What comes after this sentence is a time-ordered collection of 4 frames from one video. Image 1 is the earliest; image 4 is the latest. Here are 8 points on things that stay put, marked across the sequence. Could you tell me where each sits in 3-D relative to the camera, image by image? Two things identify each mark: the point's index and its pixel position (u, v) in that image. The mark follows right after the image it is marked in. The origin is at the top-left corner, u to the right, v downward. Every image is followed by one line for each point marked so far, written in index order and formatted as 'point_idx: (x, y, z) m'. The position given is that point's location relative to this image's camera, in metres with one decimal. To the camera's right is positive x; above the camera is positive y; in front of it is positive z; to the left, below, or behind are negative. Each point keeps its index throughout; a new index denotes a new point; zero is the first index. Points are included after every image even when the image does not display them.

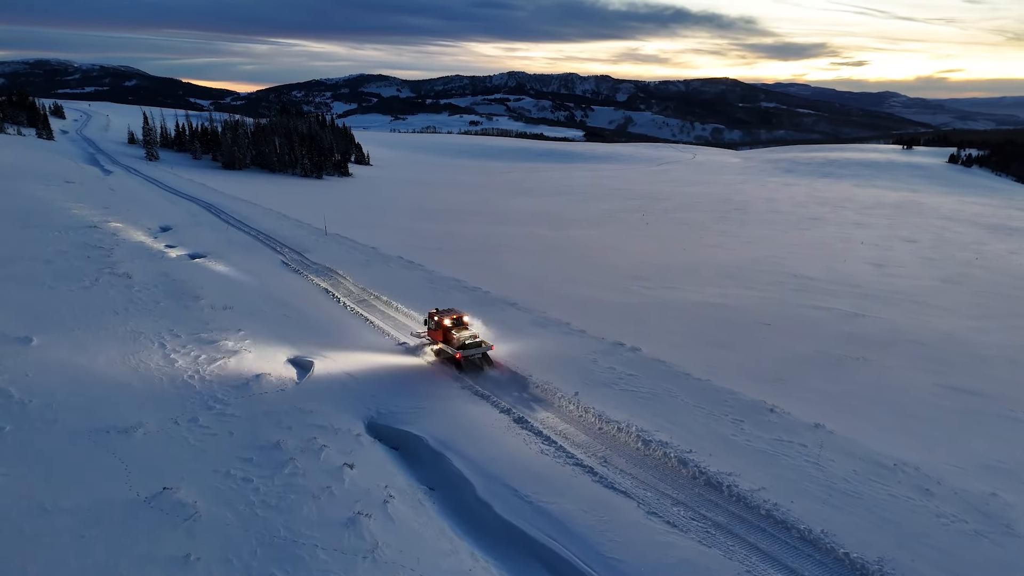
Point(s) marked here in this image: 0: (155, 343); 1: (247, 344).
0: (-5.8, -0.9, +11.6) m
1: (-4.6, -1.0, +12.4) m
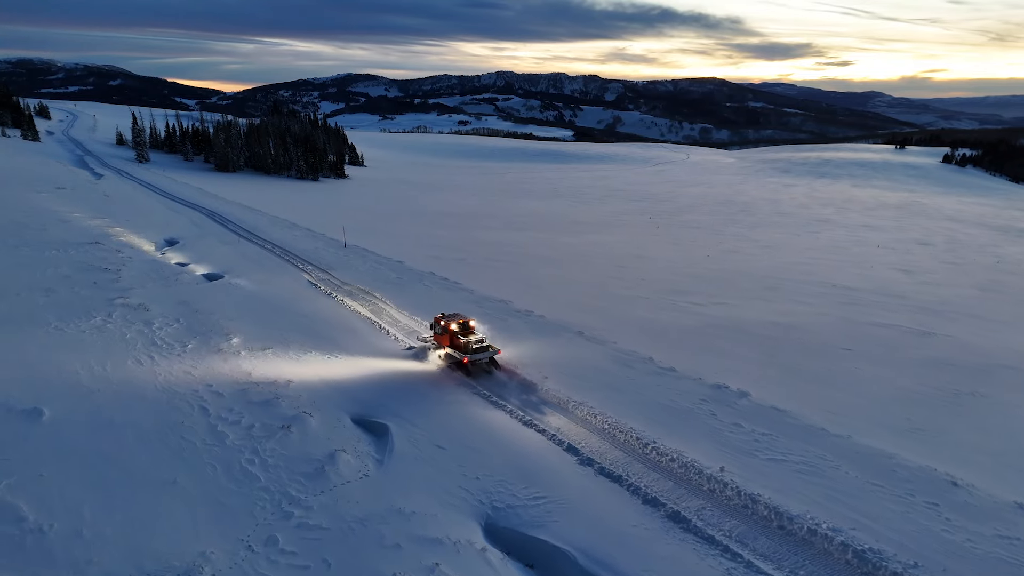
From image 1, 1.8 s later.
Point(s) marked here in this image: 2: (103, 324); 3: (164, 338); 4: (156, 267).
0: (-4.1, -1.5, +9.3) m
1: (-3.0, -1.6, +10.2) m
2: (-7.1, -0.6, +12.4) m
3: (-6.0, -0.9, +12.3) m
4: (-9.8, +0.6, +19.6) m
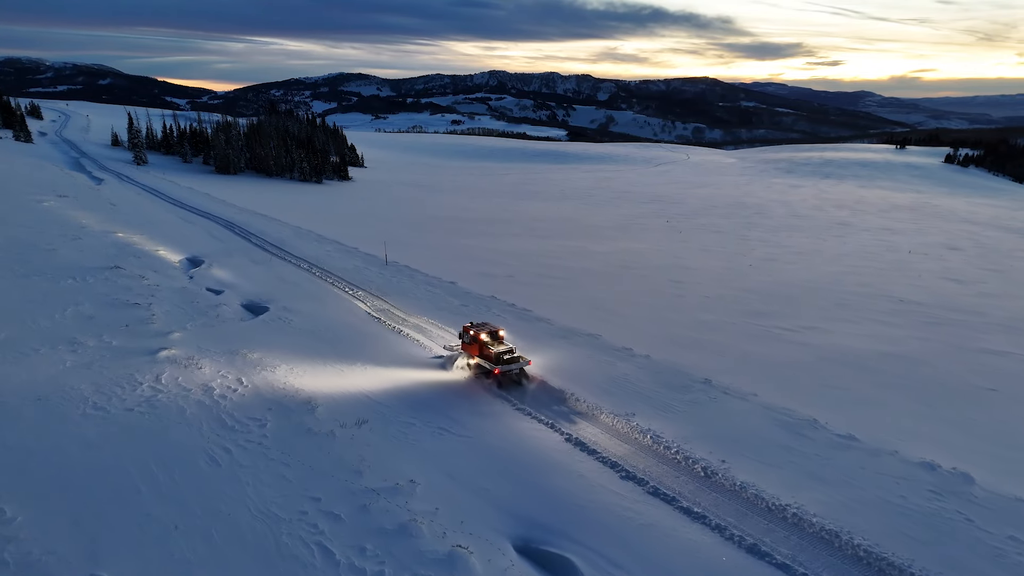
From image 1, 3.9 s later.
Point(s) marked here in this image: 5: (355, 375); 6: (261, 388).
0: (-1.8, -2.3, +6.5) m
1: (-0.7, -2.4, +7.4) m
2: (-4.9, -1.4, +9.6) m
3: (-3.8, -1.7, +9.5) m
4: (-7.6, -0.3, +16.8) m
5: (-2.9, -1.6, +13.3) m
6: (-3.9, -1.5, +10.9) m
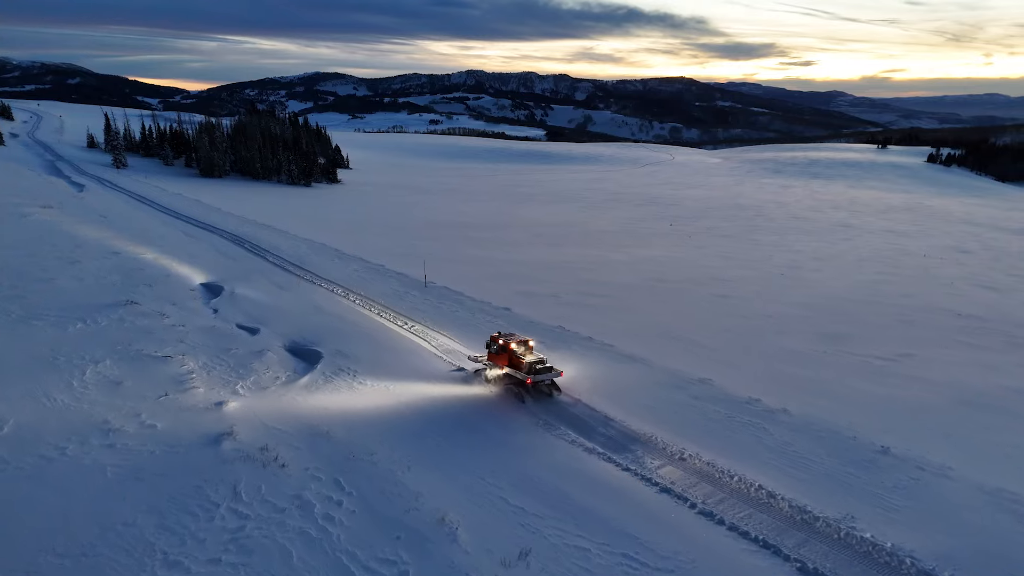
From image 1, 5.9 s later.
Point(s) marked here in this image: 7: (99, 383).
0: (+0.5, -3.1, +3.7) m
1: (+1.6, -3.2, +4.7) m
2: (-2.6, -2.3, +6.8) m
3: (-1.5, -2.5, +6.7) m
4: (-5.6, -1.1, +13.8) m
5: (-0.8, -2.4, +10.5) m
6: (-1.7, -2.3, +8.1) m
7: (-6.0, -1.3, +10.3) m
